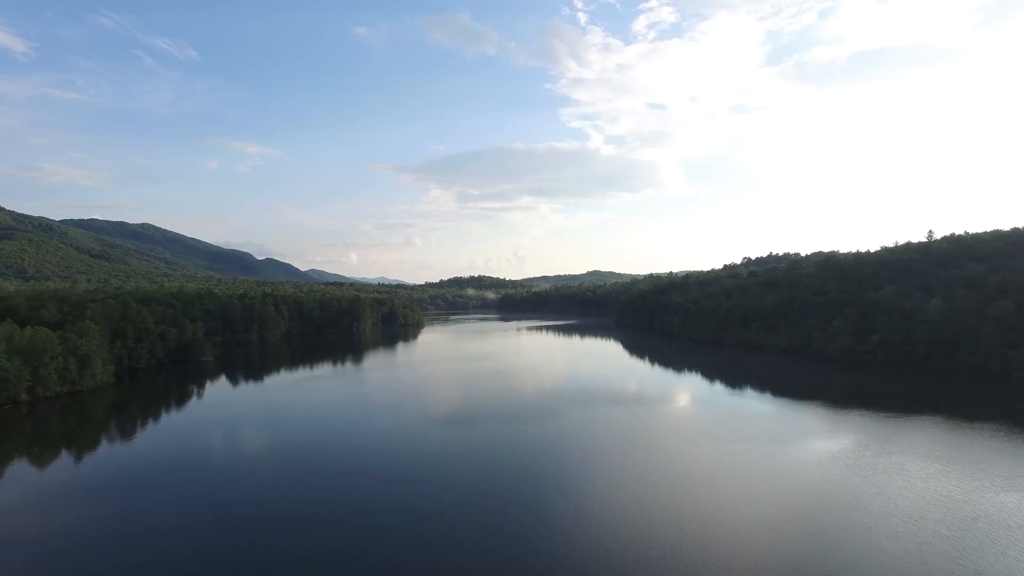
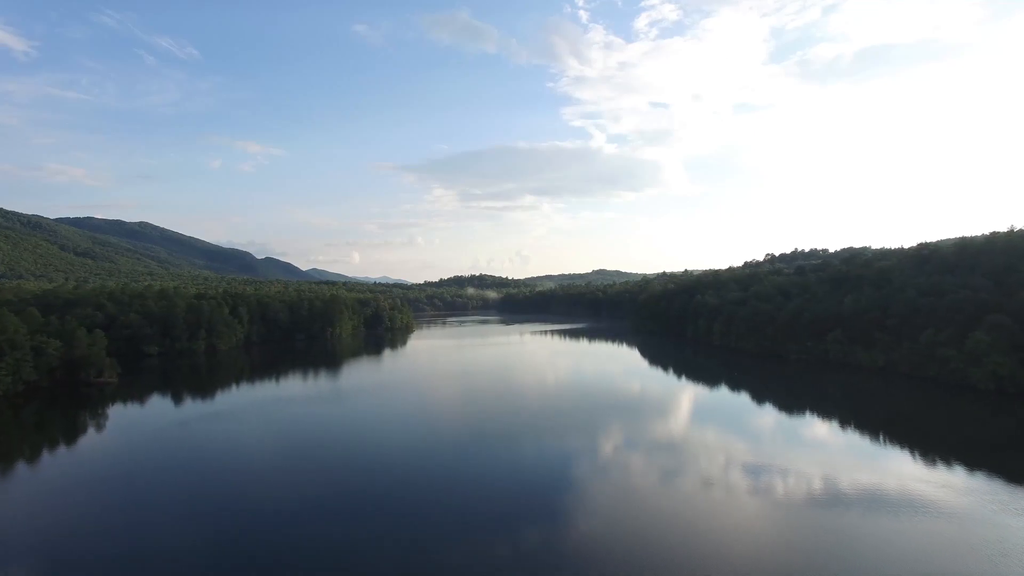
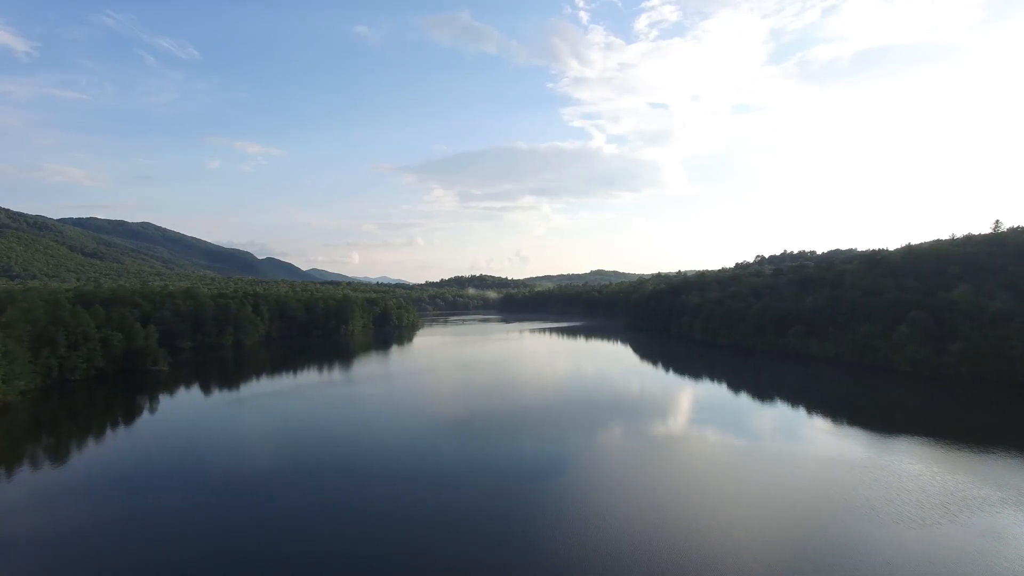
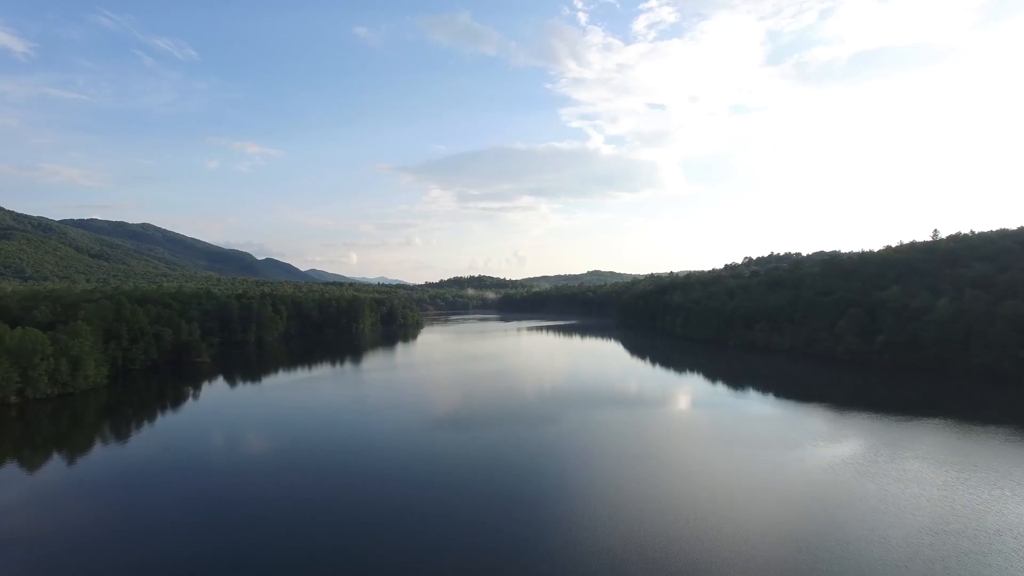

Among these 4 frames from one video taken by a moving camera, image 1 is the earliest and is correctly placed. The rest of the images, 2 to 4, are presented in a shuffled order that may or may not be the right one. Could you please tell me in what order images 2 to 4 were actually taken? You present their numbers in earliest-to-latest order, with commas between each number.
4, 3, 2
